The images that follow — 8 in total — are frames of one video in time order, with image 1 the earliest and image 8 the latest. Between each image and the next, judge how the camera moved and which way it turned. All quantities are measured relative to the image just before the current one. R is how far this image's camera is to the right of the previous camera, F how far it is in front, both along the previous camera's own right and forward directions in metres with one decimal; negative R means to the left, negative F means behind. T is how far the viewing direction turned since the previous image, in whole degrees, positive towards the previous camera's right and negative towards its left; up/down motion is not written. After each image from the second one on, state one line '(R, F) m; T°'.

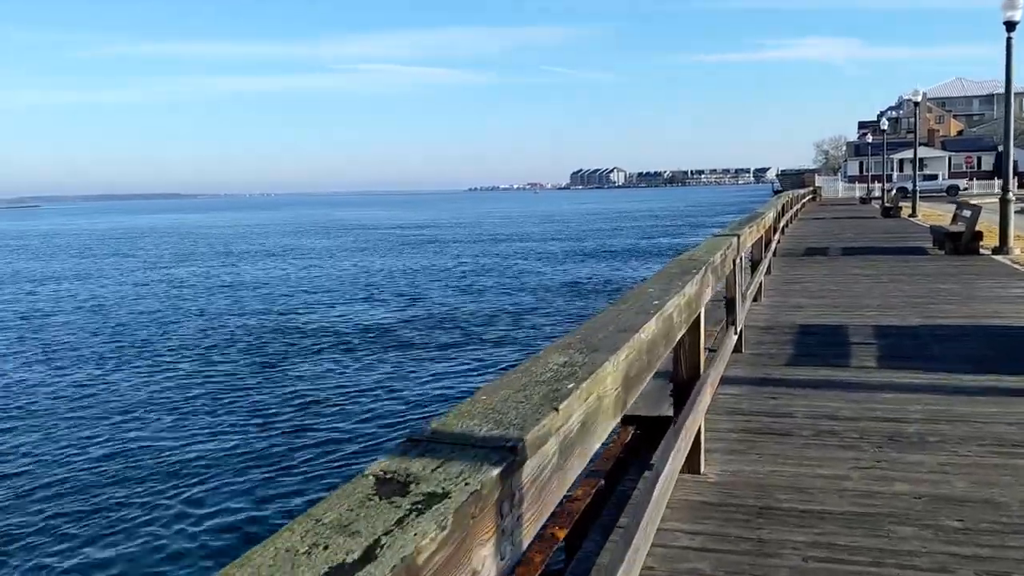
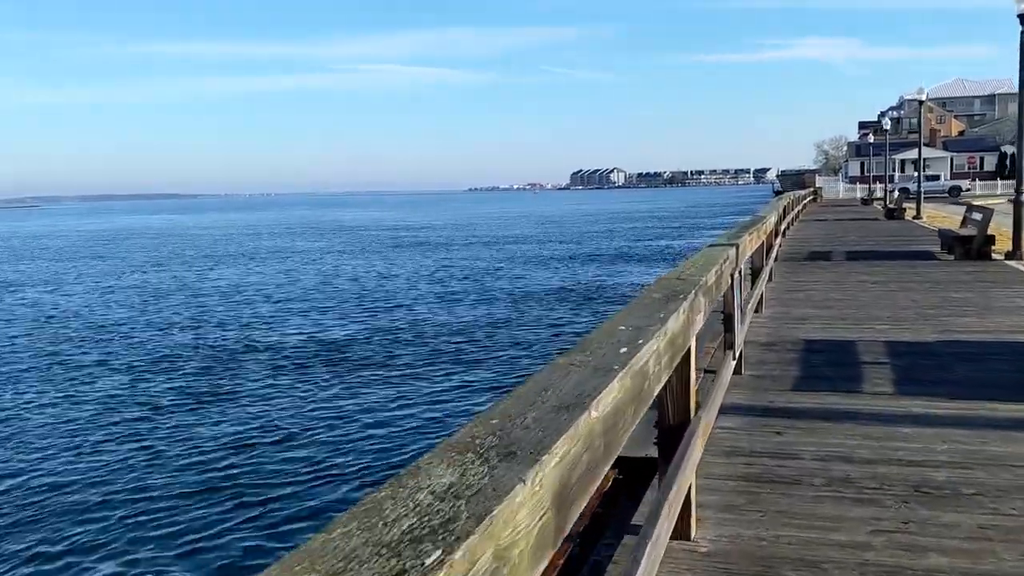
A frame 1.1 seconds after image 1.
(+0.2, +0.6) m; 0°
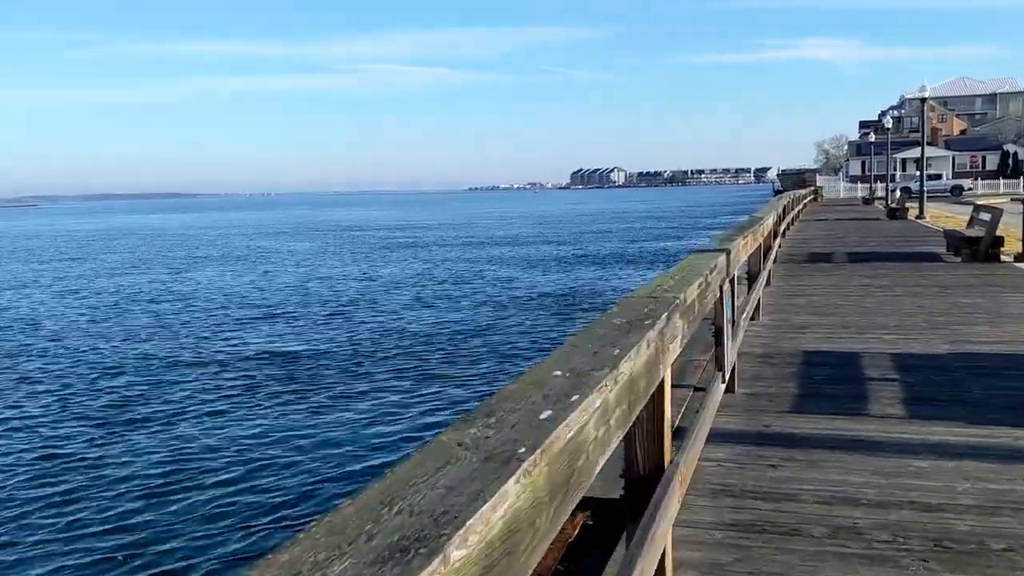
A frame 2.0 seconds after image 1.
(+0.2, +0.5) m; 0°
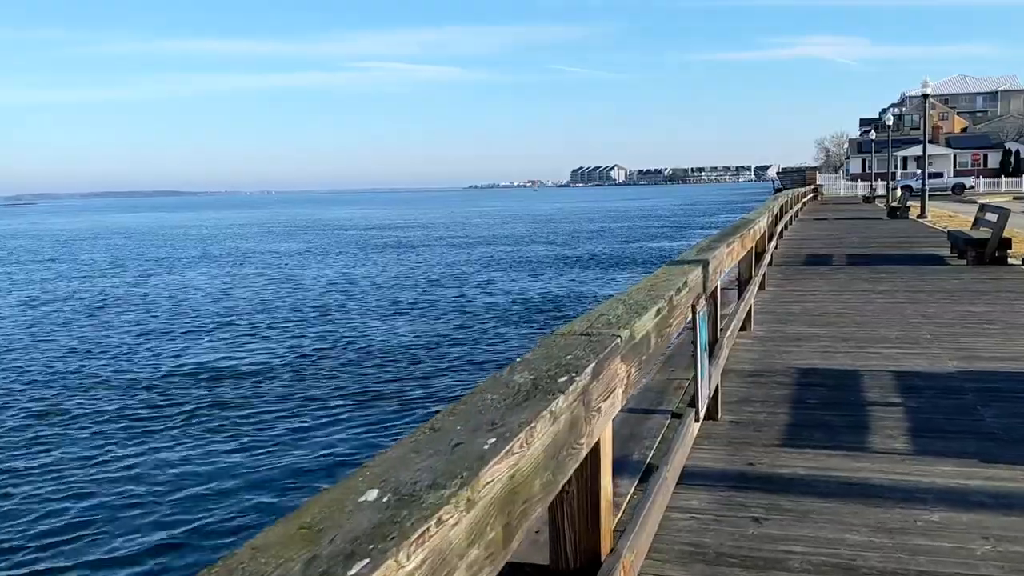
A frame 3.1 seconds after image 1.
(+0.3, +0.6) m; 0°
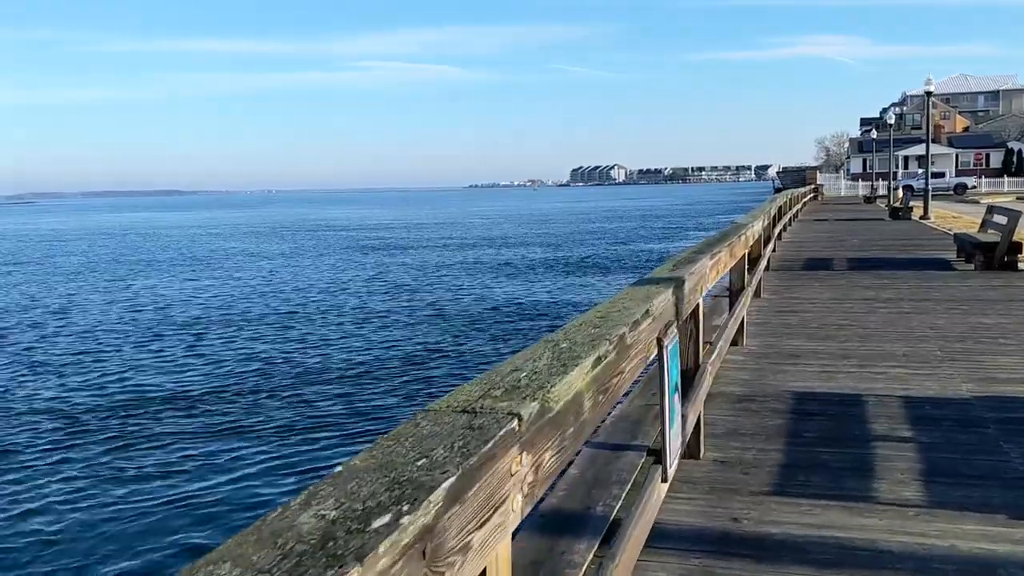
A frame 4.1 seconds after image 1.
(+0.3, +0.6) m; 0°
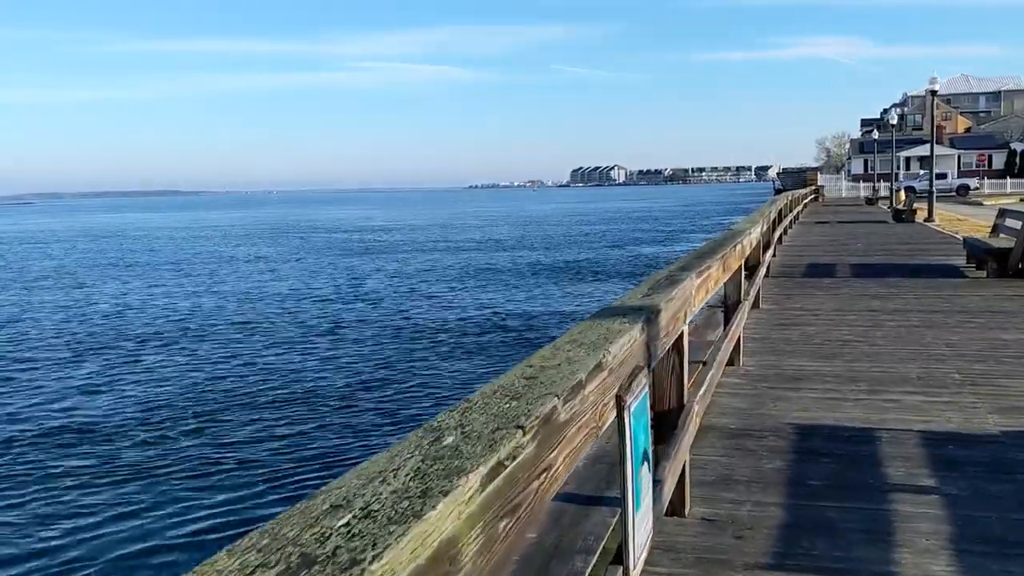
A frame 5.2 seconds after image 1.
(+0.2, +0.6) m; 0°
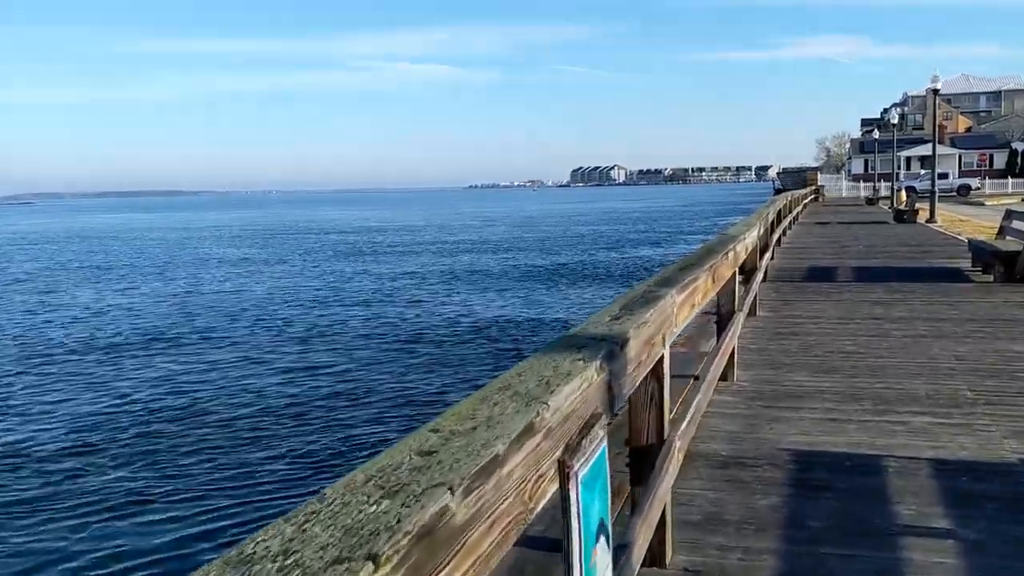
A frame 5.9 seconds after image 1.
(+0.2, +0.4) m; 0°
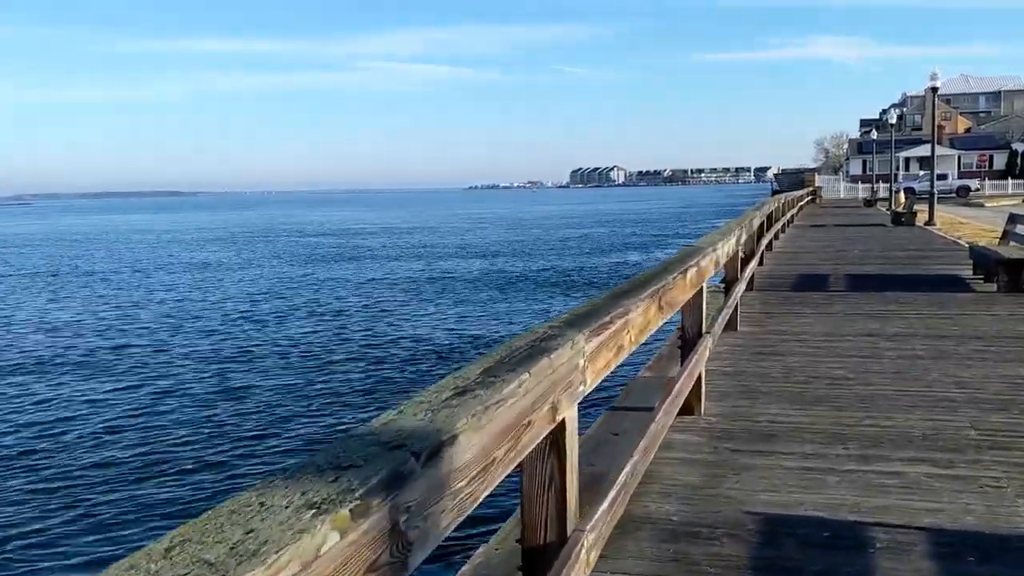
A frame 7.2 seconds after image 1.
(+0.4, +0.7) m; 0°
